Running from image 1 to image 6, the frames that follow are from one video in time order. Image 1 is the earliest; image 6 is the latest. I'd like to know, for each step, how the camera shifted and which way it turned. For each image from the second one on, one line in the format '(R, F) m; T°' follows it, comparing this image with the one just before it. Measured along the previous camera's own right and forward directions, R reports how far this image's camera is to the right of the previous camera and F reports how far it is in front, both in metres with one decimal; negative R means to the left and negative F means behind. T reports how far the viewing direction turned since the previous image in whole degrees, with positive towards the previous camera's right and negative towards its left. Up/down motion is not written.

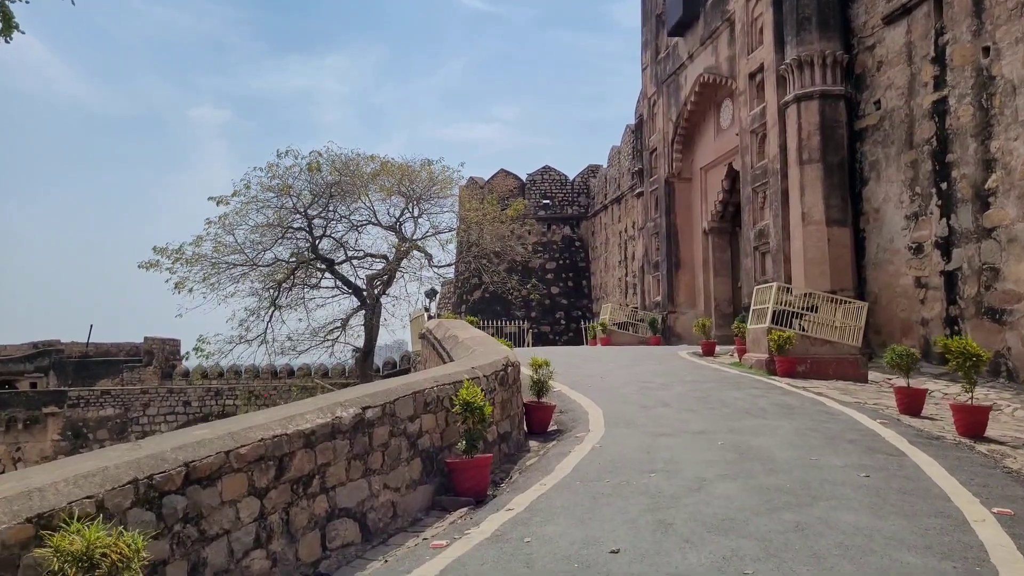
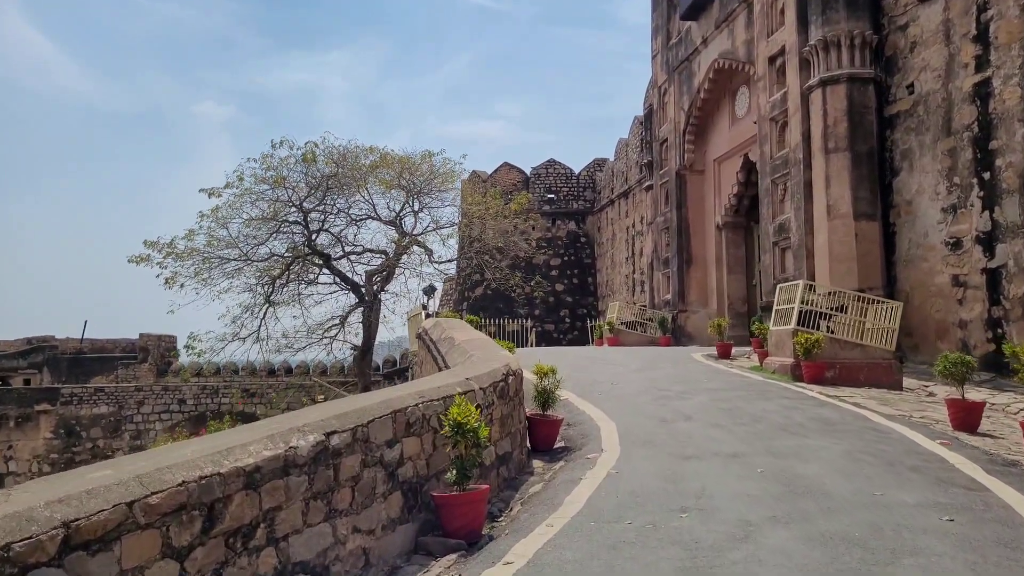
(0.0, +0.9) m; 0°
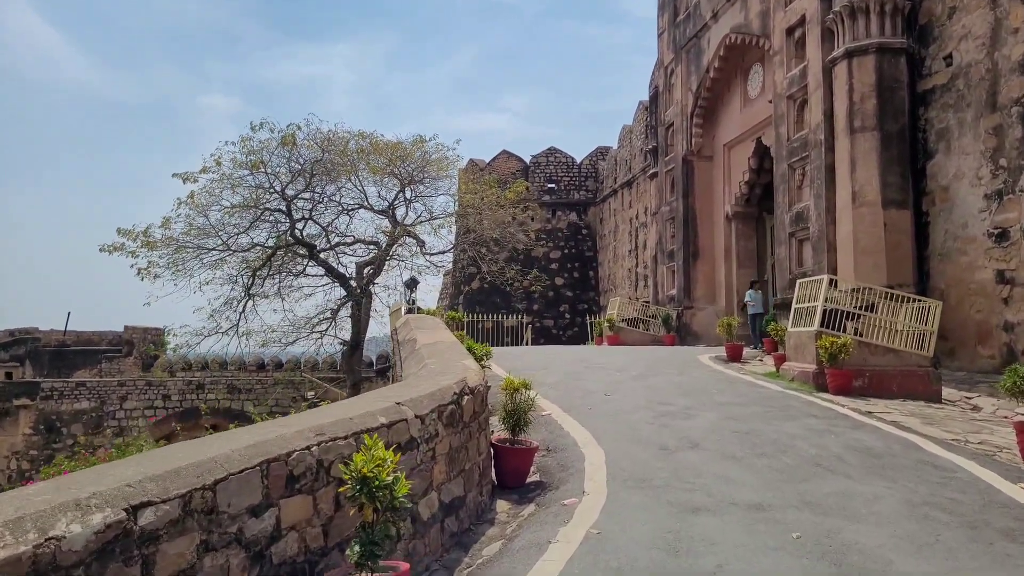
(+0.3, +1.4) m; 0°
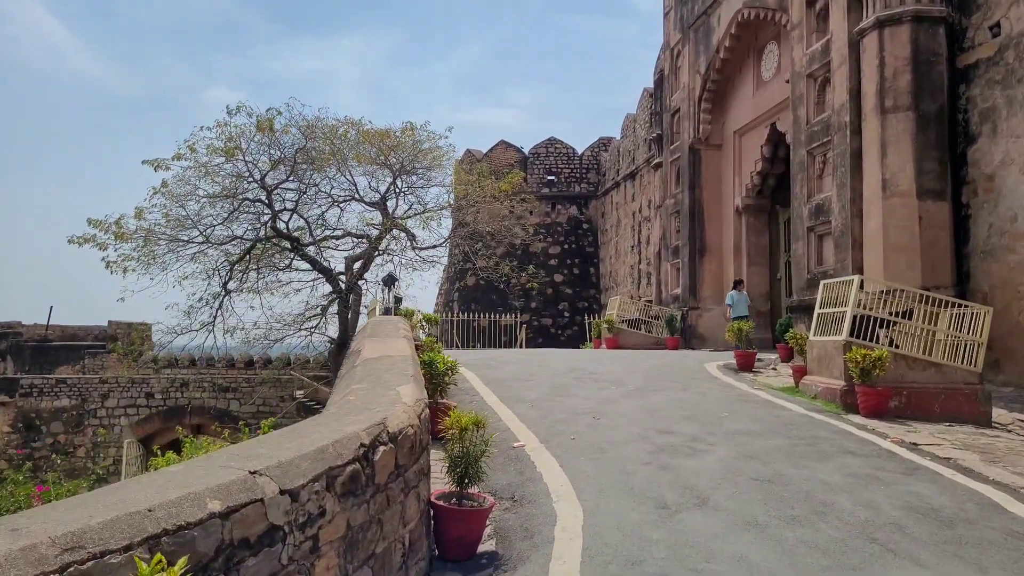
(+0.3, +1.3) m; 0°
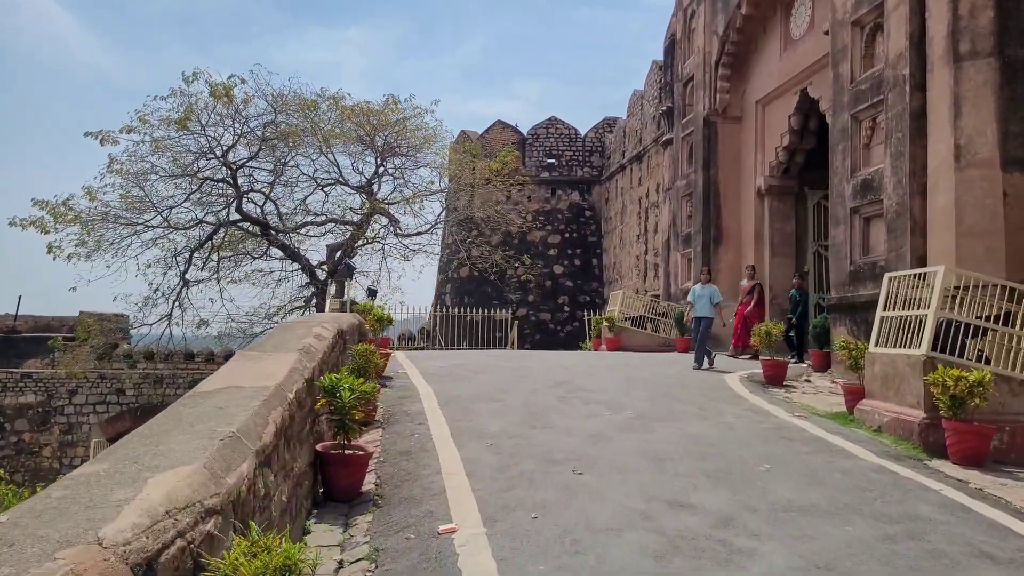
(+0.4, +2.1) m; 0°
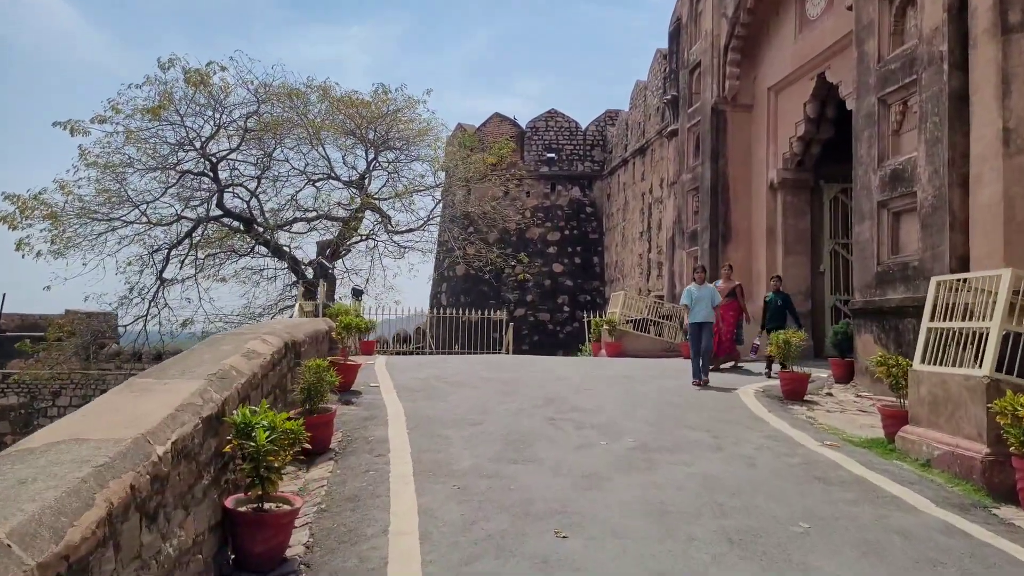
(+0.2, +1.0) m; 0°
